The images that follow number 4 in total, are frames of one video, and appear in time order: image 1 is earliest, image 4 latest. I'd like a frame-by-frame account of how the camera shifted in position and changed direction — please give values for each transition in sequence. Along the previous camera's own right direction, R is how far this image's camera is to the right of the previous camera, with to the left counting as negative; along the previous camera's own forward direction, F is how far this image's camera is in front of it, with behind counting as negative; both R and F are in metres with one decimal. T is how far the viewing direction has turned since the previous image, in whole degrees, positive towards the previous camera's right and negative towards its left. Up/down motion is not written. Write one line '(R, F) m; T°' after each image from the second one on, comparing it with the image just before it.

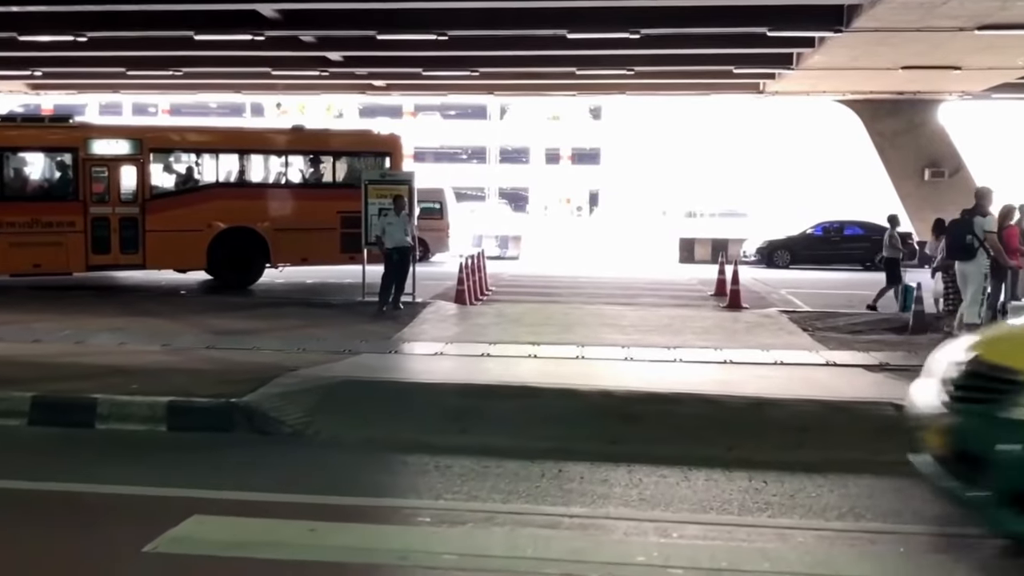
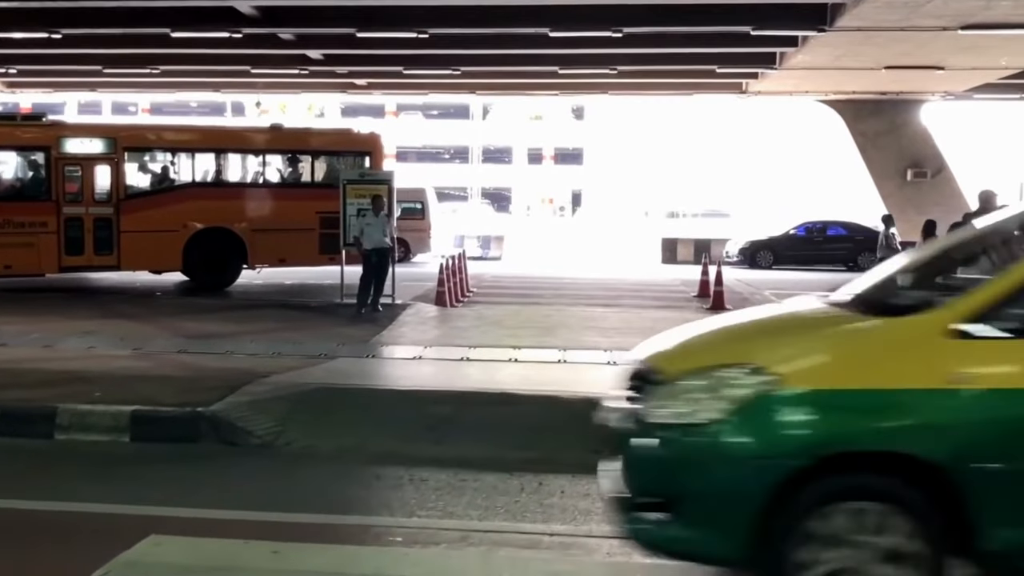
(0.0, +0.2) m; +1°
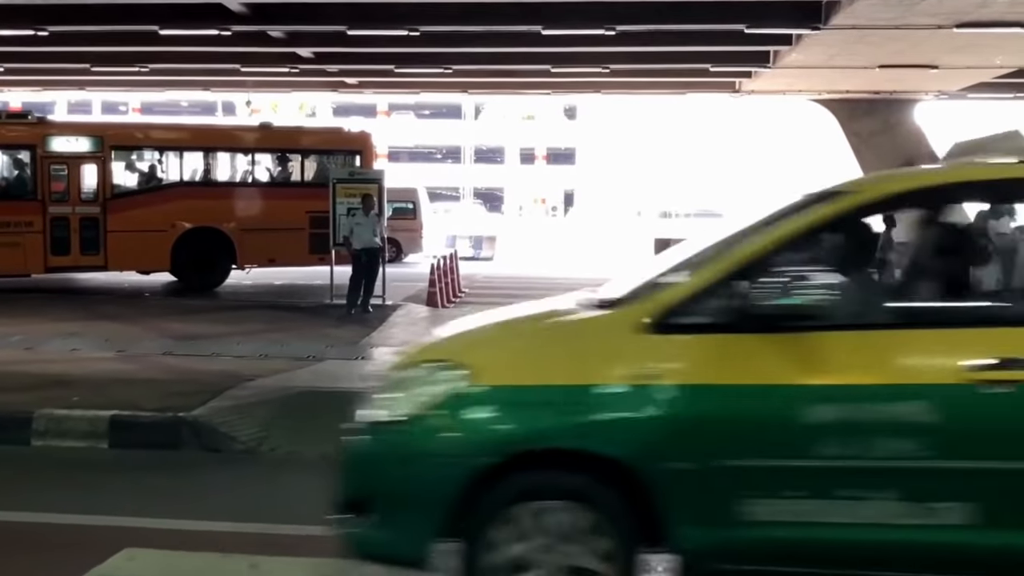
(0.0, +0.2) m; 0°
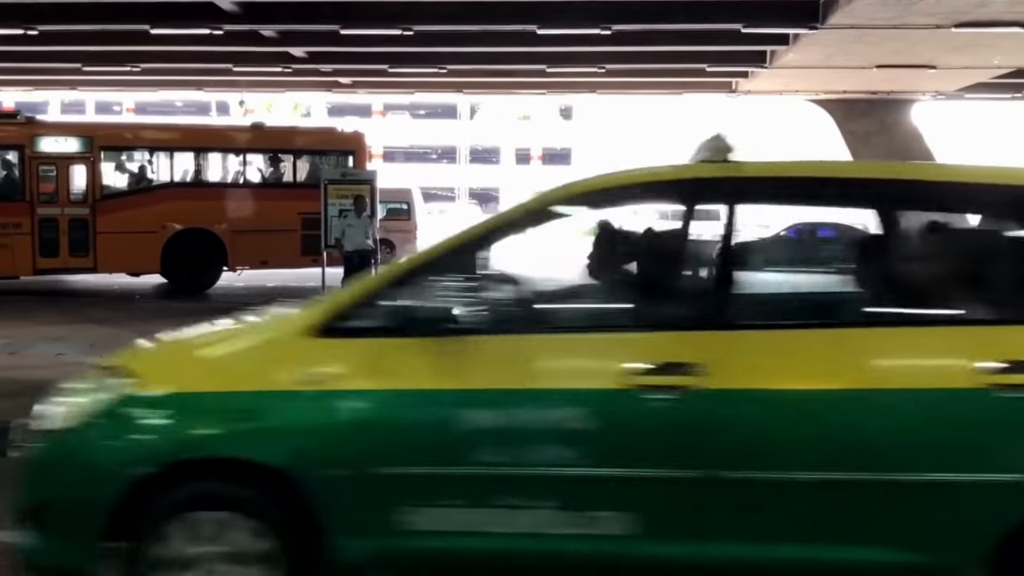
(0.0, +0.2) m; 0°
